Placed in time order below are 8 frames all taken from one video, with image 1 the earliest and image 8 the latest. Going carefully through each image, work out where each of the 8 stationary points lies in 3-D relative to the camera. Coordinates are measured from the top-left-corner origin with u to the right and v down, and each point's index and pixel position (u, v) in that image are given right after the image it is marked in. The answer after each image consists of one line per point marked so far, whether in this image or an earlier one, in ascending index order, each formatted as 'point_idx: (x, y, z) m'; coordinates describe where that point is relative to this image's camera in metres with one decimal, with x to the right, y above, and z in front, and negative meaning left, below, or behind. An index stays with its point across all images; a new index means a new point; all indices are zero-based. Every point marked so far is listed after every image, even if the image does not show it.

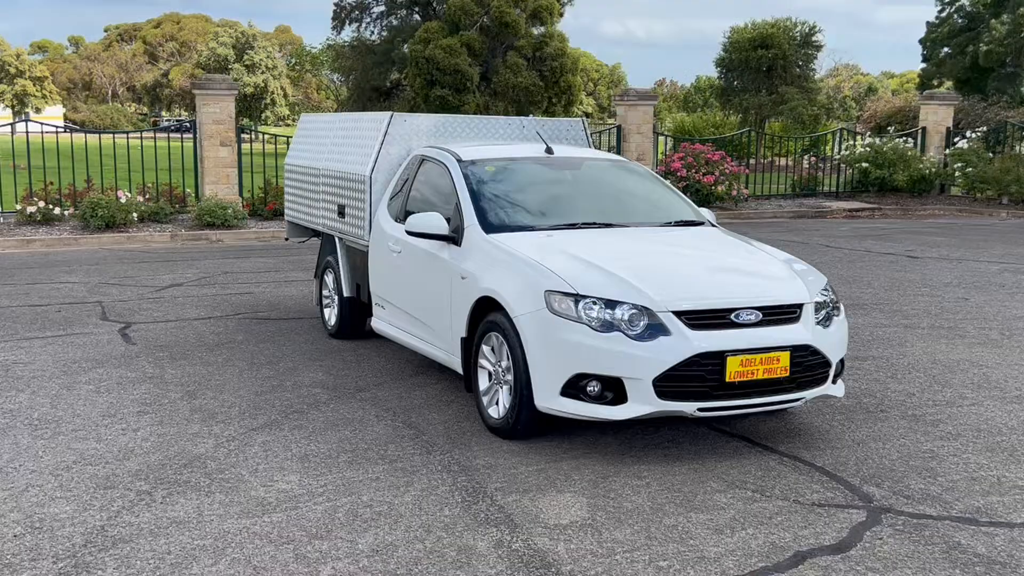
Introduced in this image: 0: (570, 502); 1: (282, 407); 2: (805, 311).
0: (+0.2, -0.8, +4.1) m
1: (-1.2, -0.6, +5.6) m
2: (+1.3, -0.1, +4.8) m
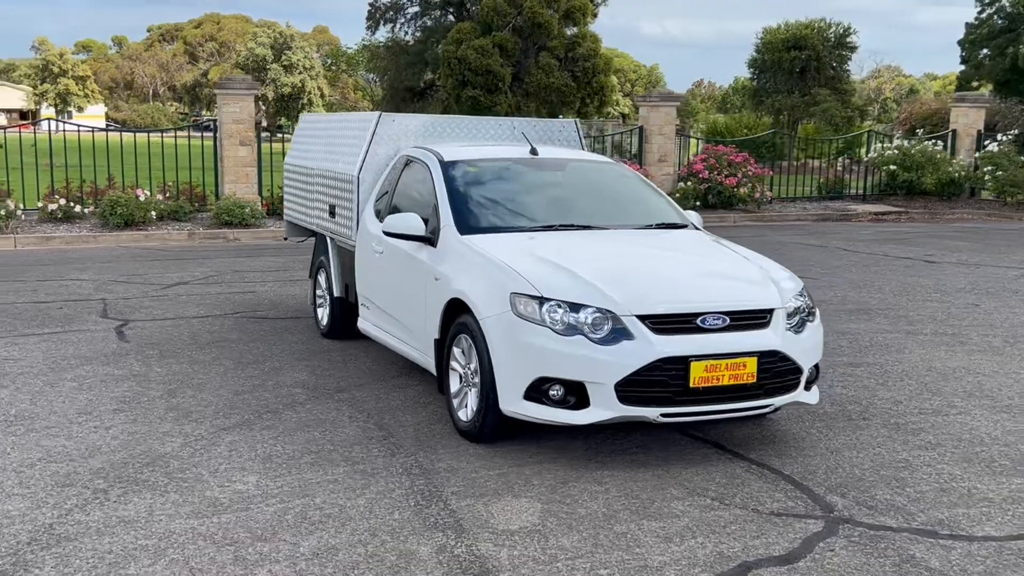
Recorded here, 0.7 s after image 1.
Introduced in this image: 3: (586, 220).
0: (0.0, -0.8, +4.1) m
1: (-1.3, -0.6, +5.6) m
2: (+1.1, -0.1, +4.7) m
3: (+0.3, +0.4, +5.8) m
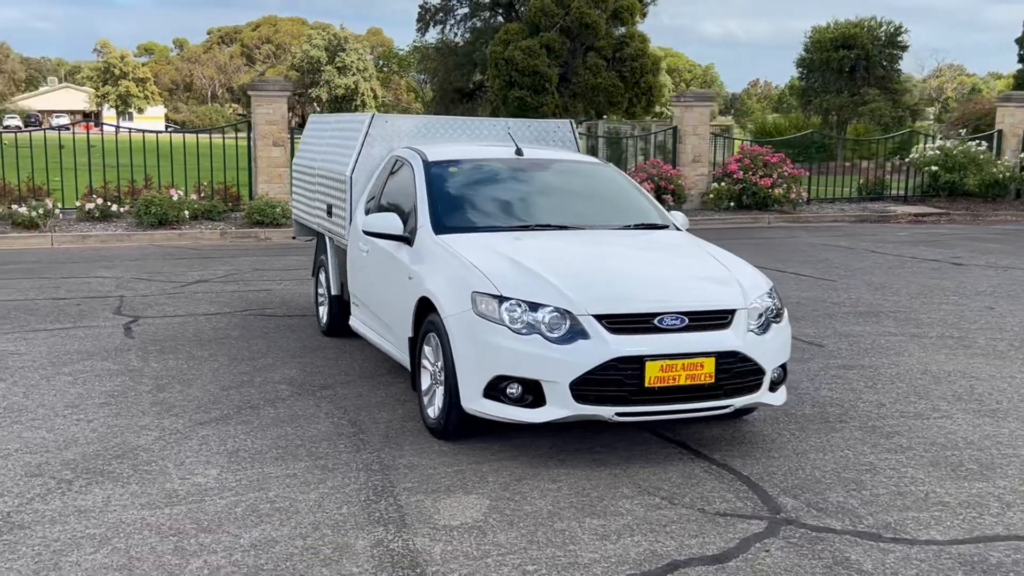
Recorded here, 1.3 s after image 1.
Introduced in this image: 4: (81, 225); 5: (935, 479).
0: (-0.2, -0.8, +4.1) m
1: (-1.4, -0.6, +5.7) m
2: (+1.0, -0.1, +4.7) m
3: (+0.2, +0.4, +5.9) m
4: (-6.2, +0.9, +15.7) m
5: (+1.8, -0.8, +4.5) m
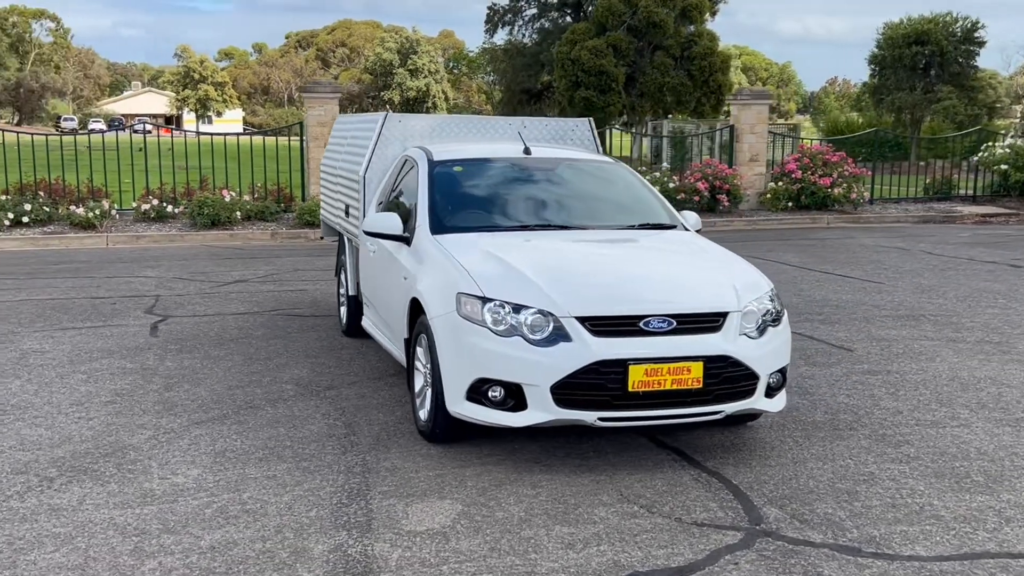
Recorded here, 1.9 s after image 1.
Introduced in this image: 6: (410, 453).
0: (-0.3, -0.8, +4.1) m
1: (-1.4, -0.6, +5.7) m
2: (+0.9, -0.1, +4.5) m
3: (+0.2, +0.4, +5.8) m
4: (-5.5, +0.9, +16.0) m
5: (+1.7, -0.8, +4.3) m
6: (-0.4, -0.7, +4.8) m
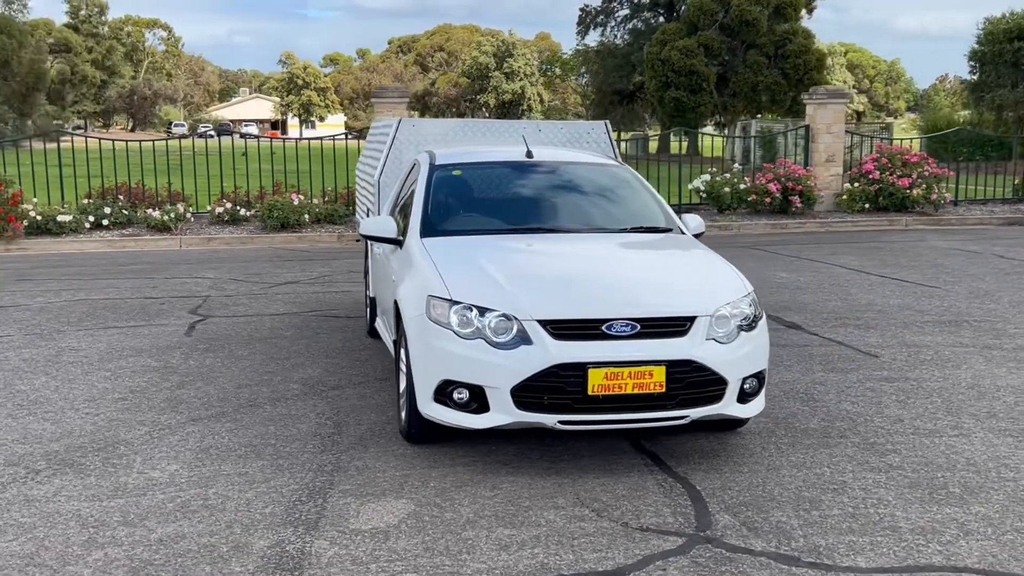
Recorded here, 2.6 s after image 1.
0: (-0.5, -0.8, +4.1) m
1: (-1.5, -0.6, +5.9) m
2: (+0.8, -0.1, +4.5) m
3: (+0.2, +0.3, +5.8) m
4: (-4.6, +0.9, +16.5) m
5: (+1.5, -0.8, +4.2) m
6: (-0.6, -0.7, +4.9) m
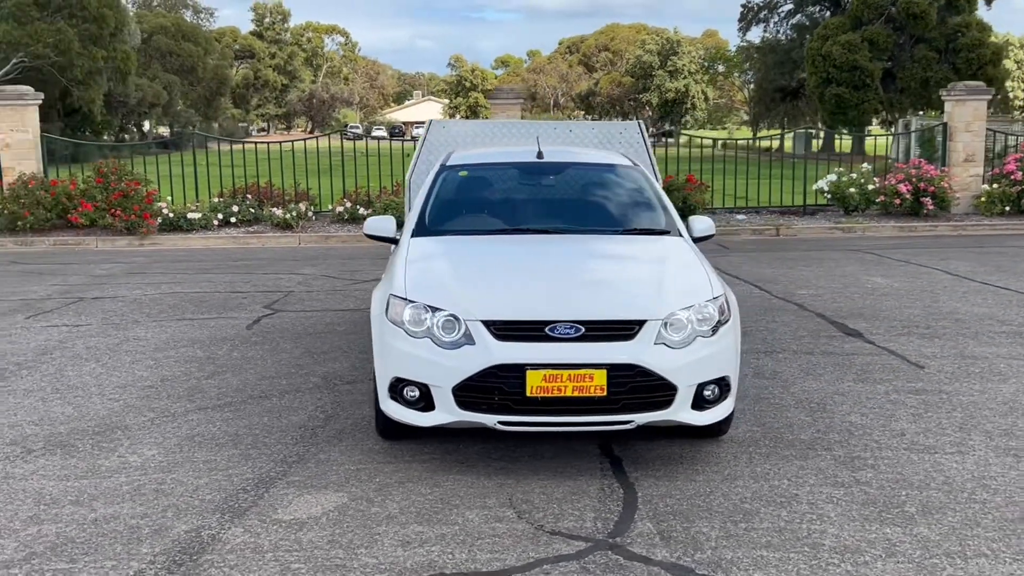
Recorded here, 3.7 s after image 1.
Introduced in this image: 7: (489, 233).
0: (-0.7, -0.8, +4.2) m
1: (-1.4, -0.6, +6.2) m
2: (+0.5, -0.2, +4.4) m
3: (+0.2, +0.3, +5.8) m
4: (-2.8, +1.0, +17.1) m
5: (+1.2, -0.9, +4.0) m
6: (-0.7, -0.7, +5.0) m
7: (-0.1, +0.3, +5.7) m
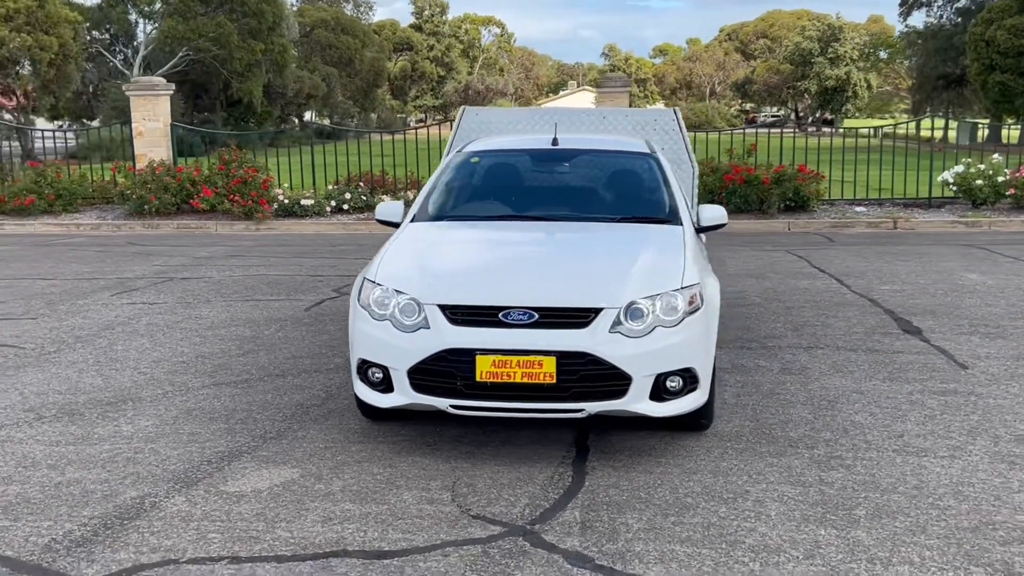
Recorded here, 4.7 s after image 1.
0: (-0.9, -0.7, +4.4) m
1: (-1.4, -0.5, +6.4) m
2: (+0.3, -0.1, +4.3) m
3: (+0.2, +0.4, +5.7) m
4: (-1.2, +1.2, +17.3) m
5: (+1.0, -0.8, +3.9) m
6: (-0.8, -0.6, +5.1) m
7: (-0.1, +0.4, +5.7) m
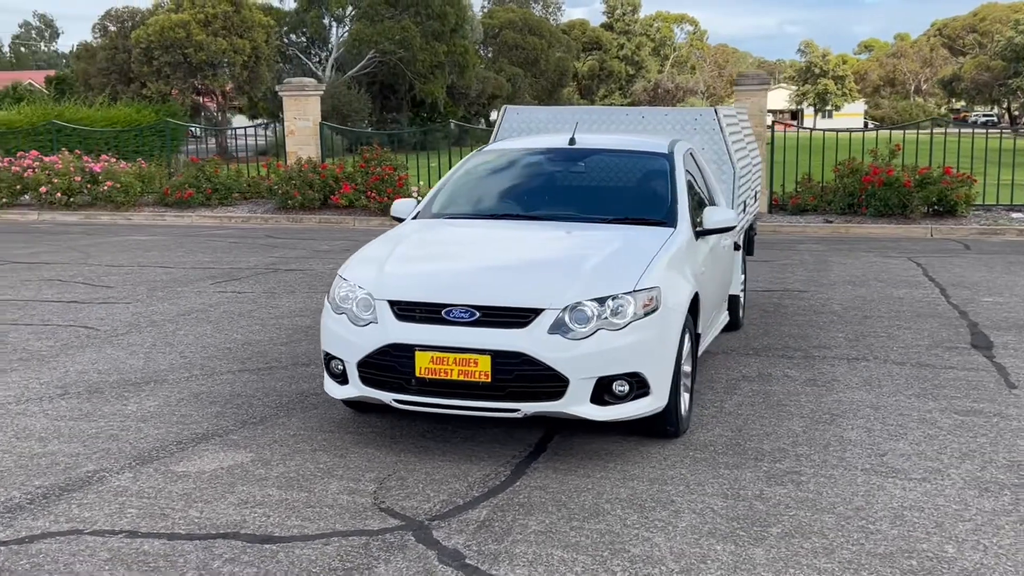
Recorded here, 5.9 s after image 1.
0: (-1.2, -0.7, +4.6) m
1: (-1.2, -0.4, +6.6) m
2: (+0.1, -0.1, +4.3) m
3: (+0.2, +0.4, +5.7) m
4: (+0.9, +1.2, +17.4) m
5: (+0.6, -0.8, +3.8) m
6: (-0.9, -0.6, +5.3) m
7: (-0.1, +0.4, +5.7) m
